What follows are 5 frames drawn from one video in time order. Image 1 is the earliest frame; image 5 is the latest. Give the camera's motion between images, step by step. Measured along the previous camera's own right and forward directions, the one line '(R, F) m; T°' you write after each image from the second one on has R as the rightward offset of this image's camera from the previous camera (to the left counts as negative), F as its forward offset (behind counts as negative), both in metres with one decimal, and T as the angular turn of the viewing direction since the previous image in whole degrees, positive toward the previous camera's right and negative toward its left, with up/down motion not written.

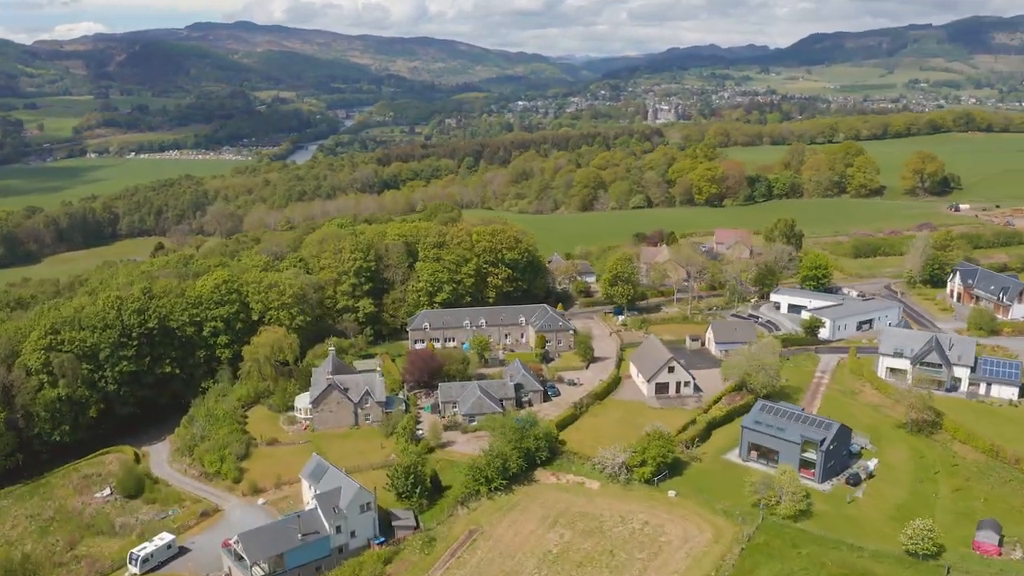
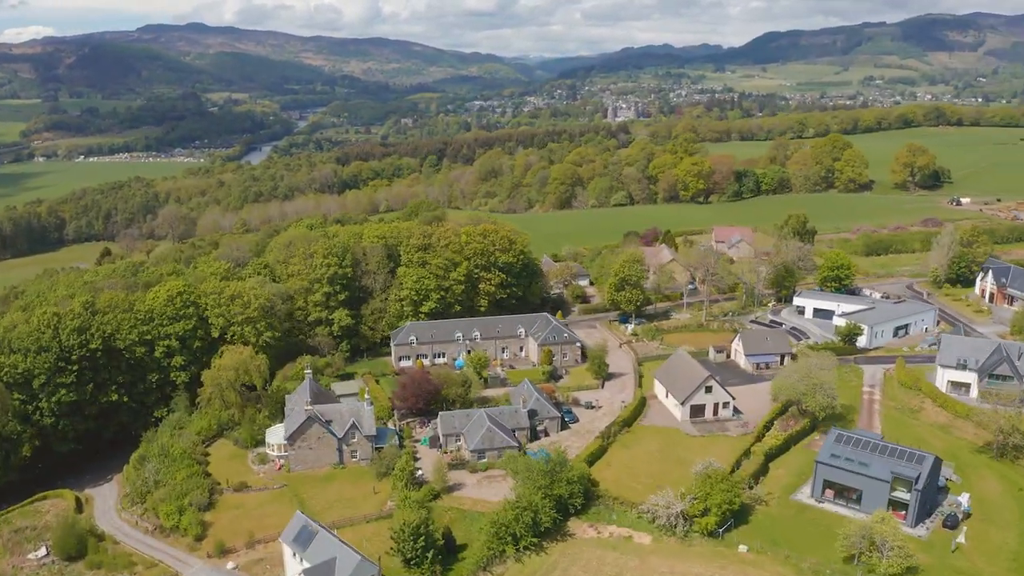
(-2.8, +9.0) m; +2°
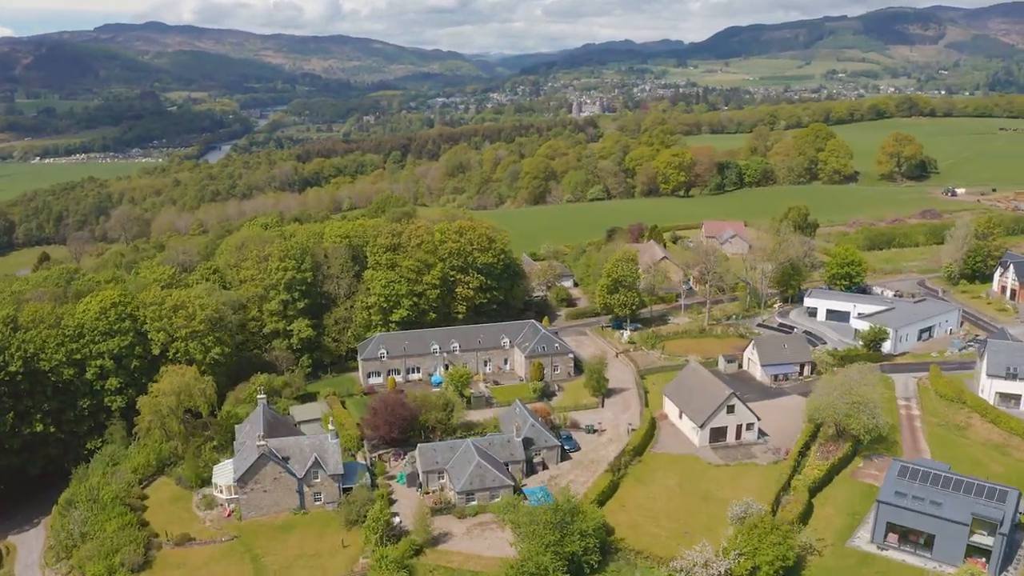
(-1.1, +7.7) m; +2°
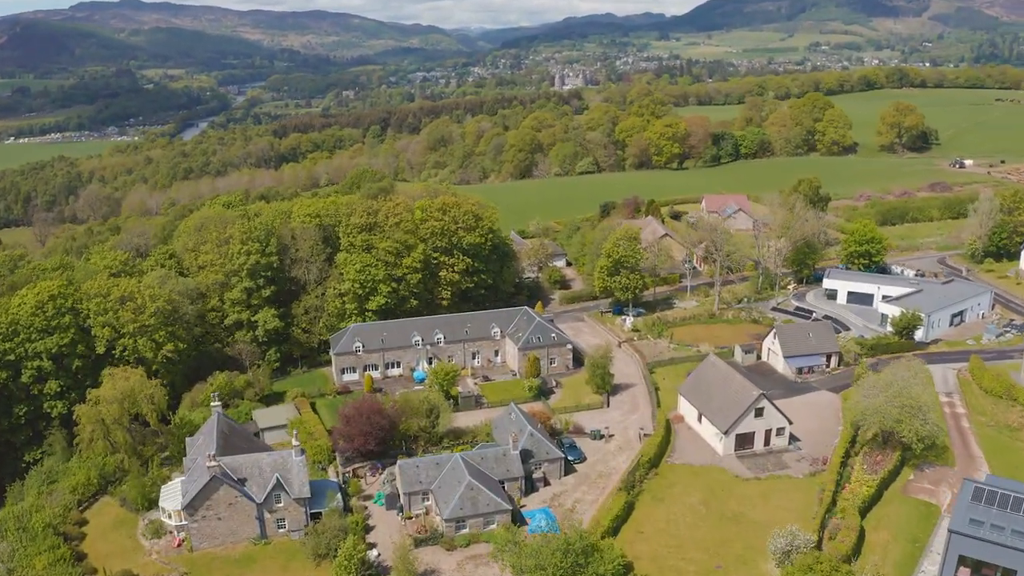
(-0.4, +6.3) m; +1°
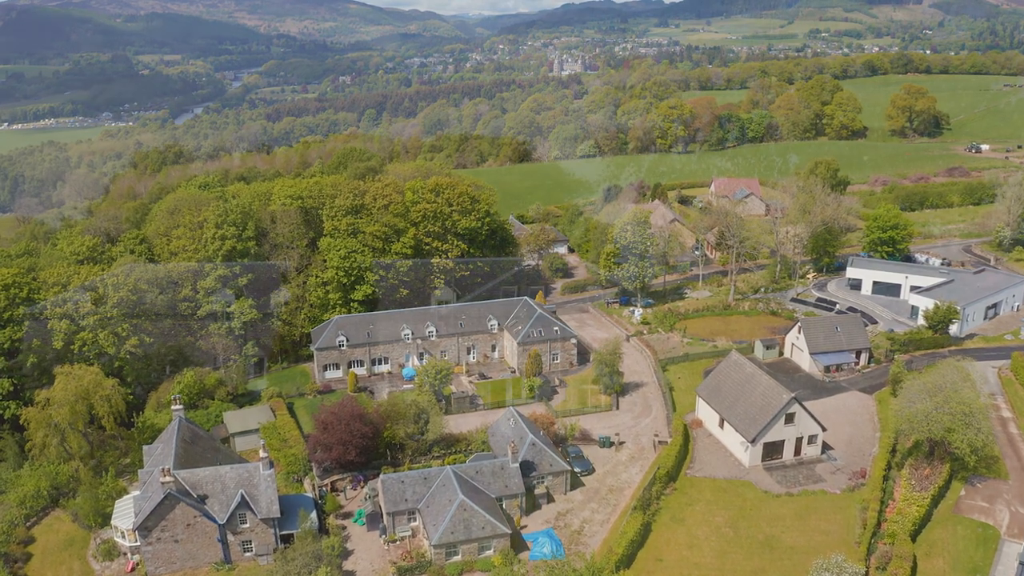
(-0.1, +4.5) m; 0°
